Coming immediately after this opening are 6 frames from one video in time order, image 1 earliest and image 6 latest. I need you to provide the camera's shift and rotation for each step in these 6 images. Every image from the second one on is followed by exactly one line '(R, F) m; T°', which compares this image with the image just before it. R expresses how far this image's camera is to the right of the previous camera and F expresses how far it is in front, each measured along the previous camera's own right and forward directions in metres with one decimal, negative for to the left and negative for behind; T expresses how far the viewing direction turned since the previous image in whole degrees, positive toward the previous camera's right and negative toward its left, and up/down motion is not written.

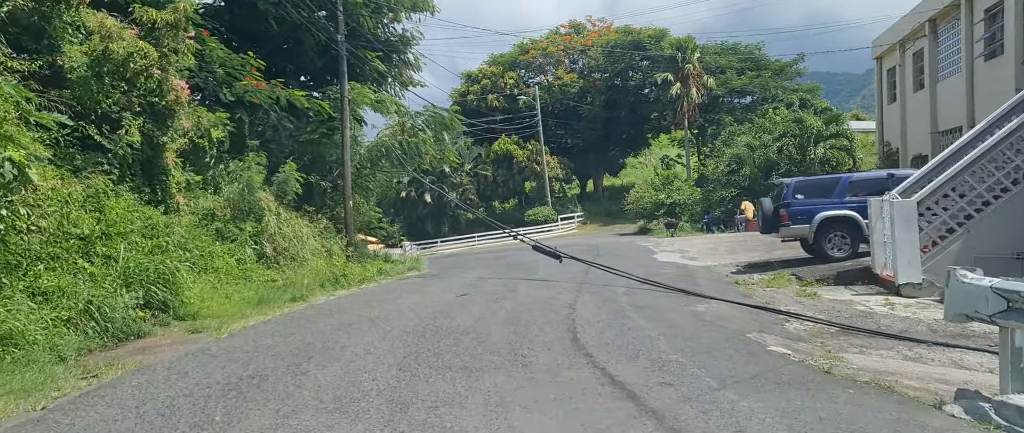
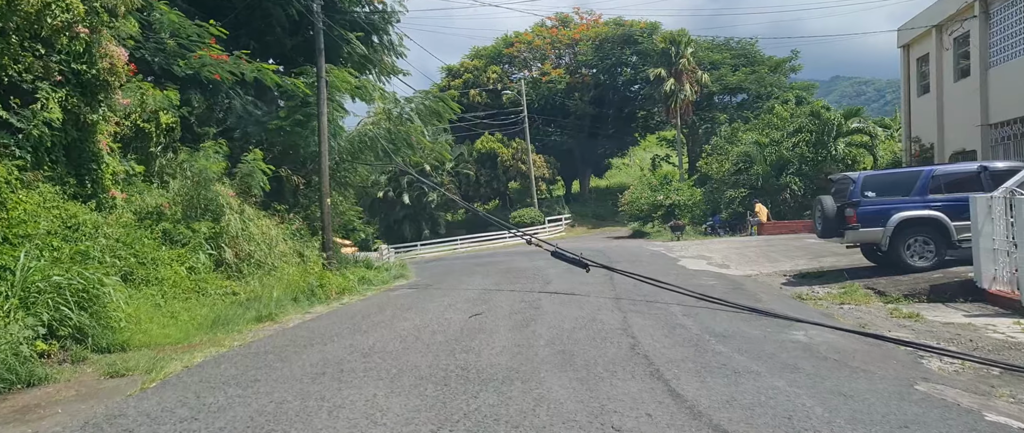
(-0.7, +2.6) m; +2°
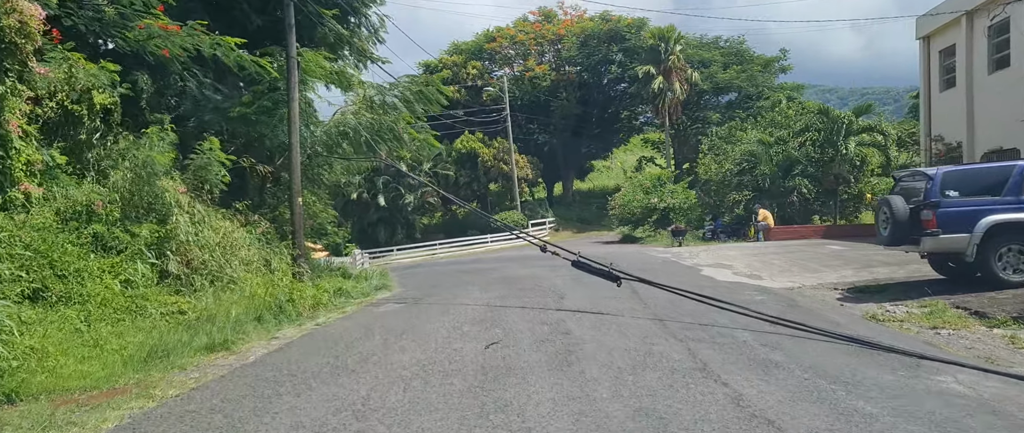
(-0.6, +2.2) m; +2°
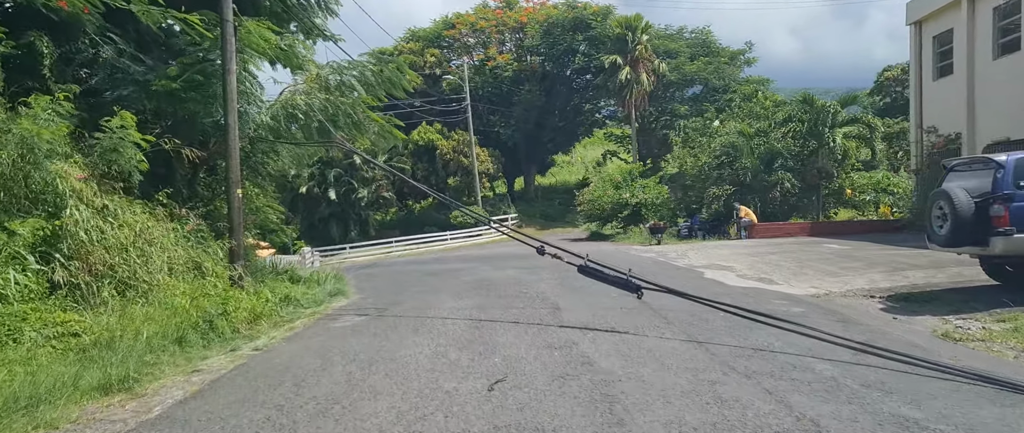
(-0.4, +2.0) m; +4°
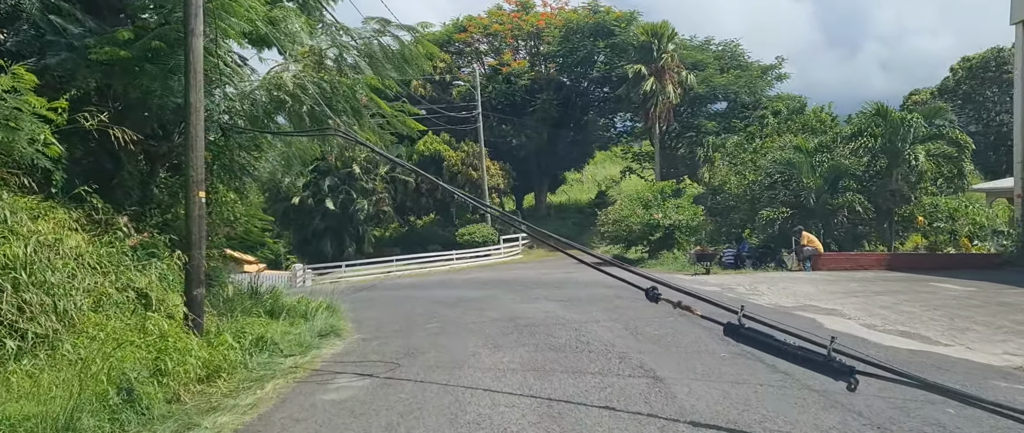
(-0.8, +3.3) m; 0°
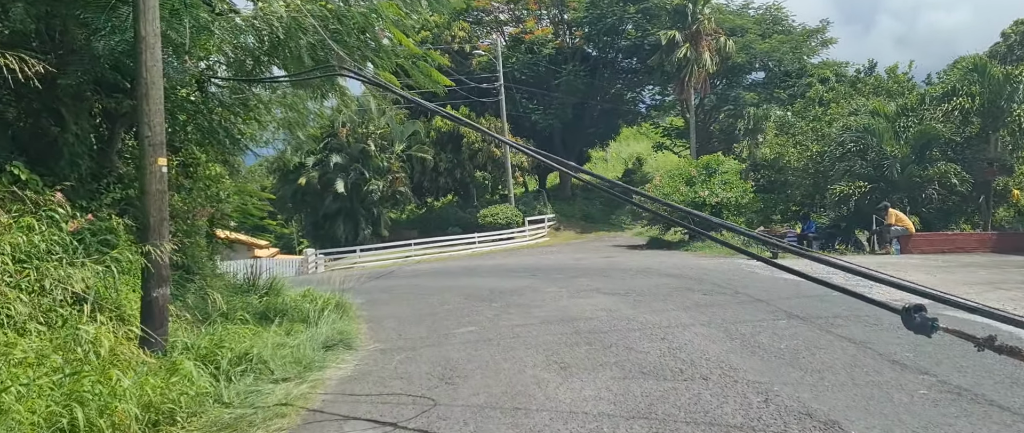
(-0.5, +2.6) m; -1°
